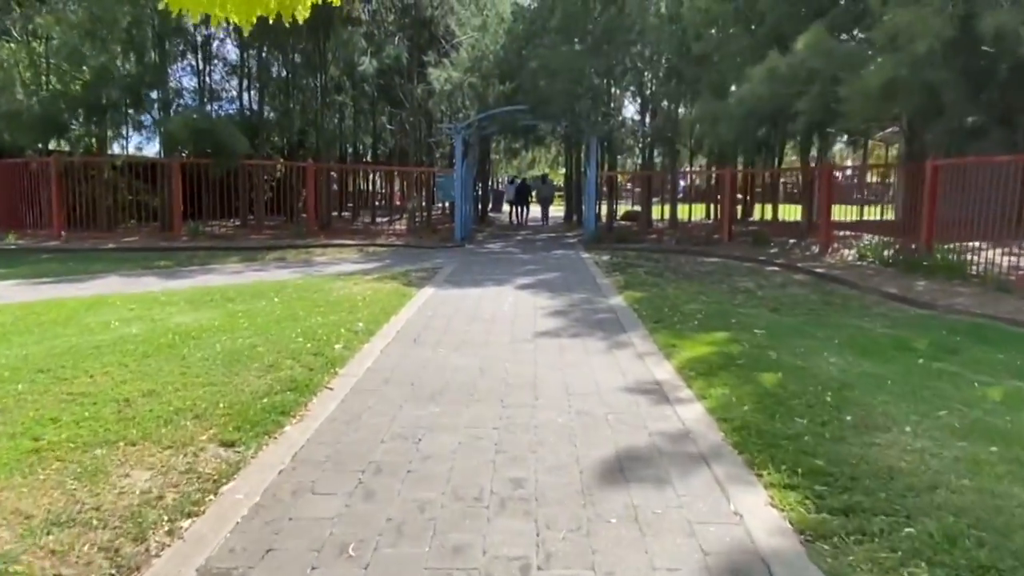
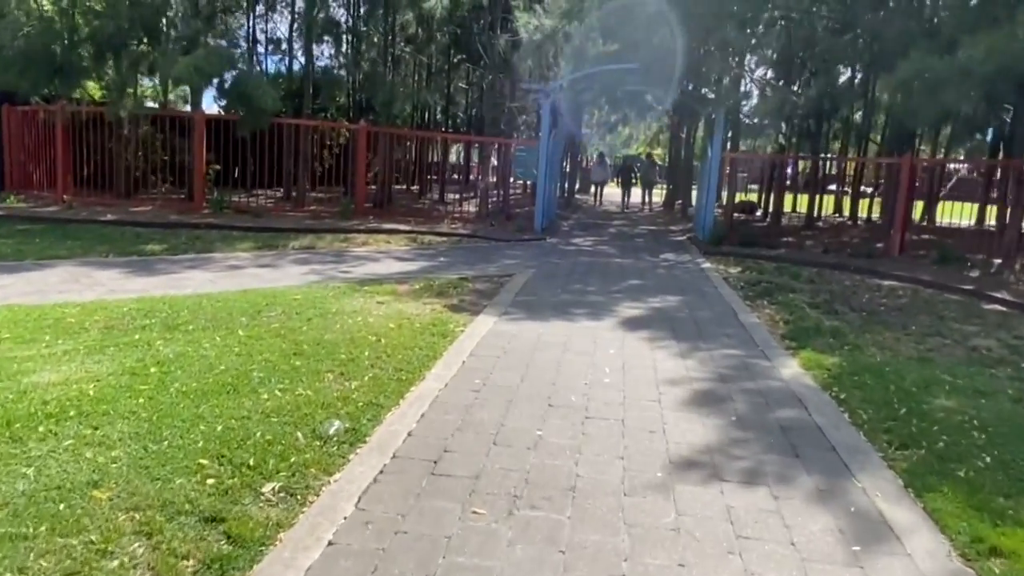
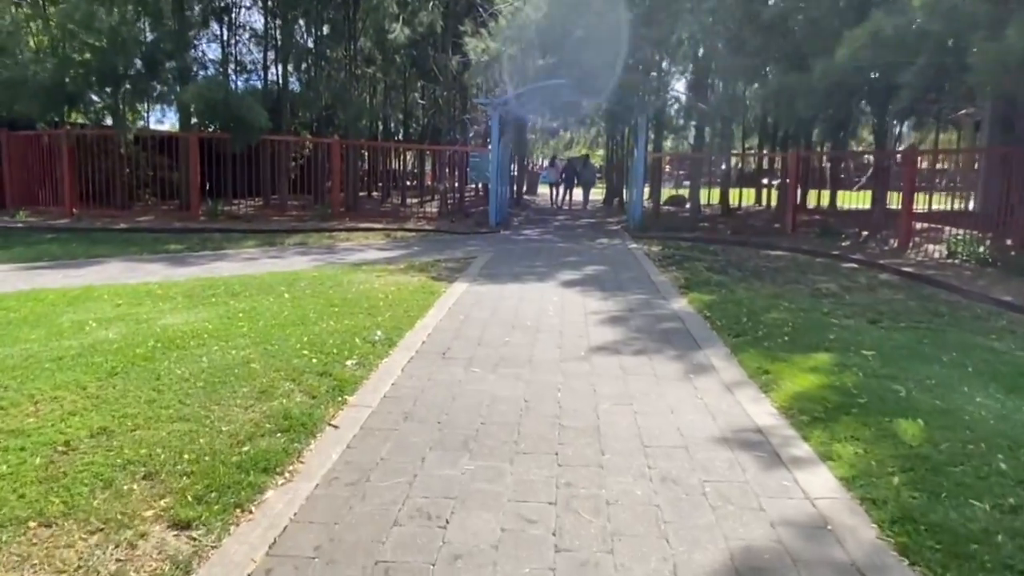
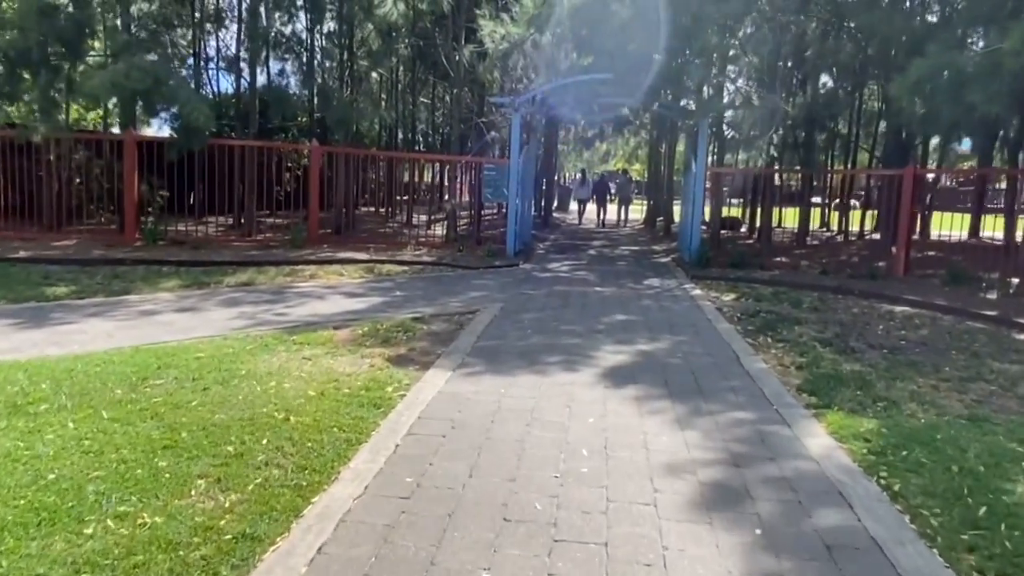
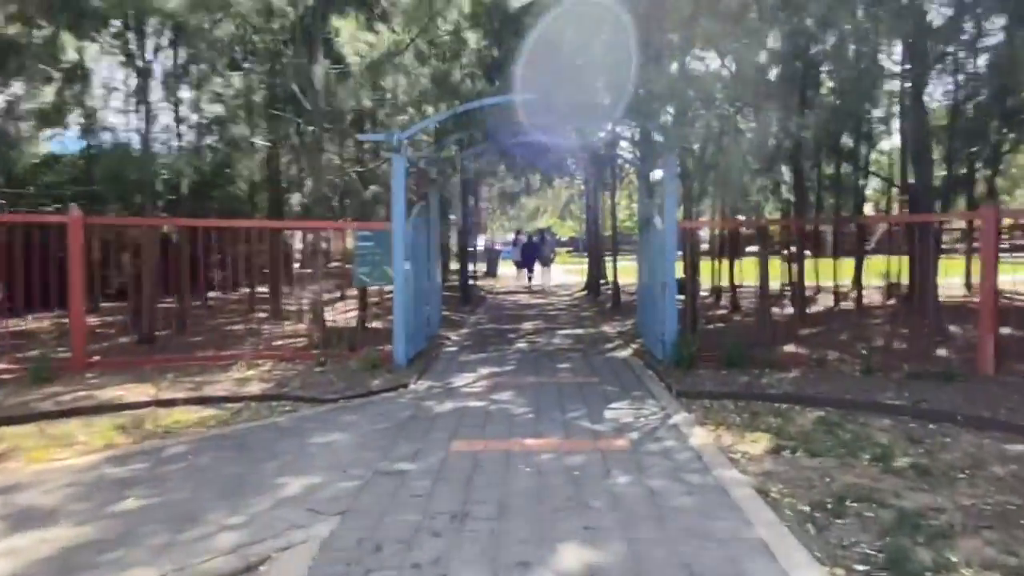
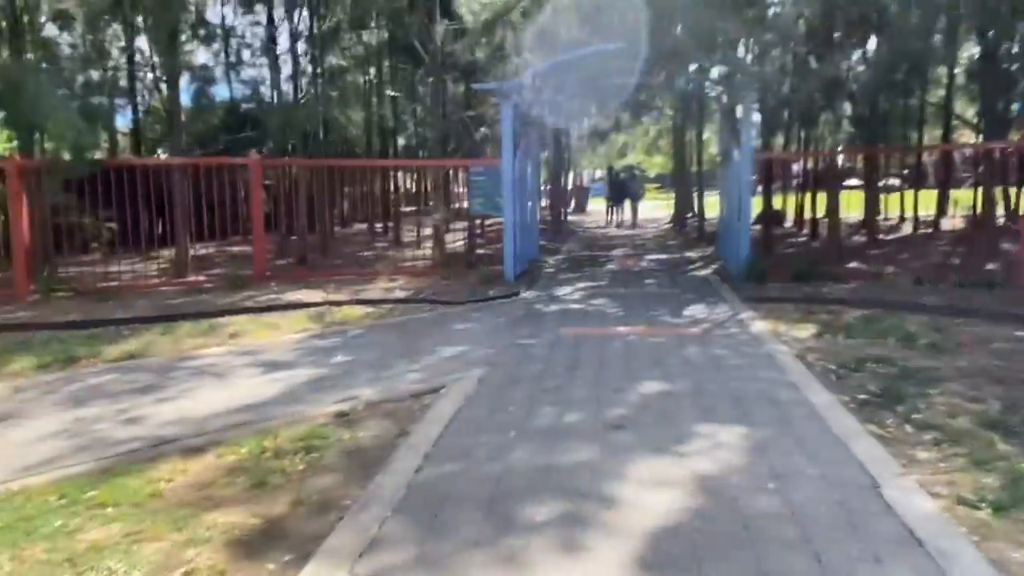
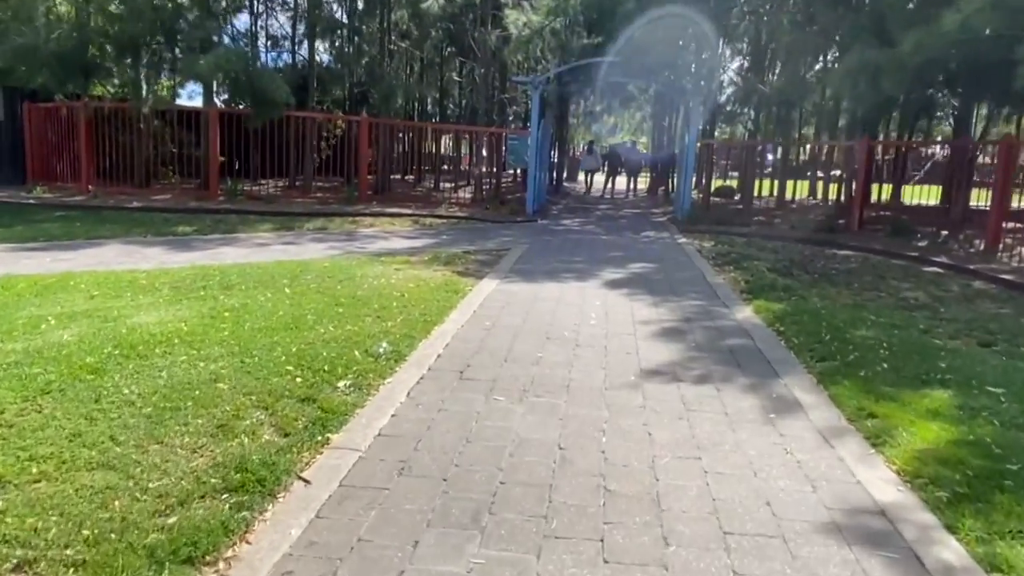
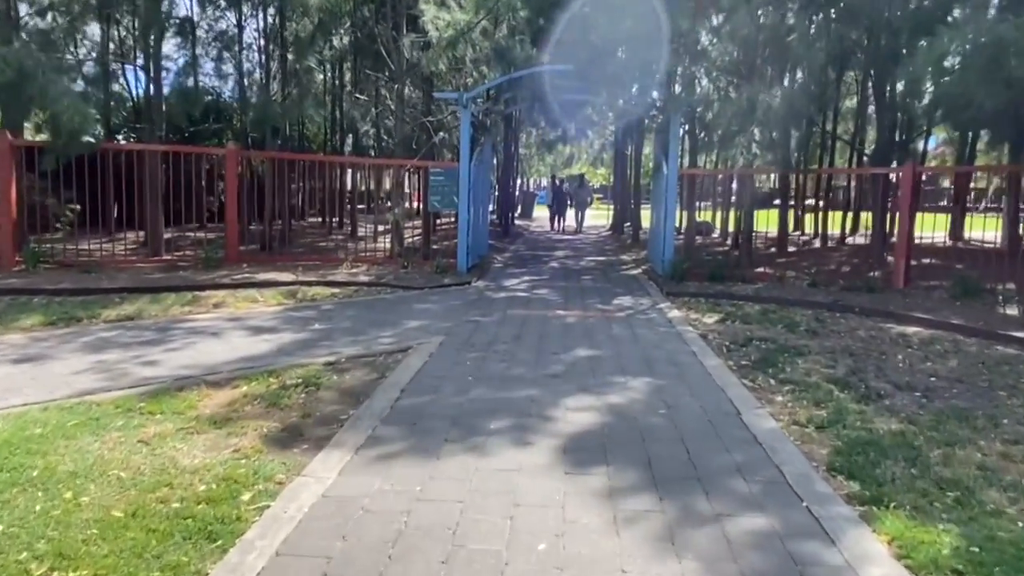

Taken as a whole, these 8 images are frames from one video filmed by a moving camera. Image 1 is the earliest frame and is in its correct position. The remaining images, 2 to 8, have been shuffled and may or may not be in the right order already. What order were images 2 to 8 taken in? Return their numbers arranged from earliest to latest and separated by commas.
3, 7, 2, 4, 8, 6, 5
